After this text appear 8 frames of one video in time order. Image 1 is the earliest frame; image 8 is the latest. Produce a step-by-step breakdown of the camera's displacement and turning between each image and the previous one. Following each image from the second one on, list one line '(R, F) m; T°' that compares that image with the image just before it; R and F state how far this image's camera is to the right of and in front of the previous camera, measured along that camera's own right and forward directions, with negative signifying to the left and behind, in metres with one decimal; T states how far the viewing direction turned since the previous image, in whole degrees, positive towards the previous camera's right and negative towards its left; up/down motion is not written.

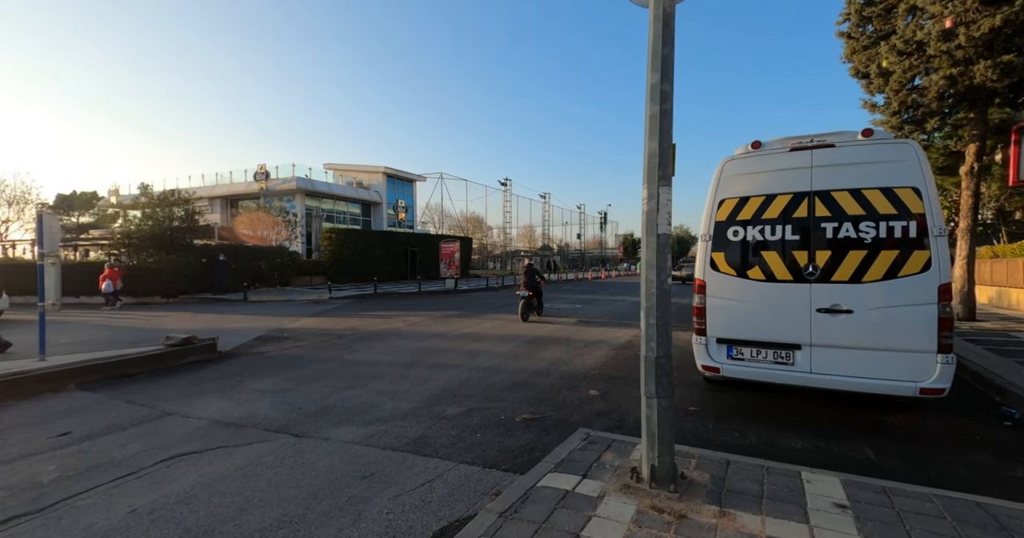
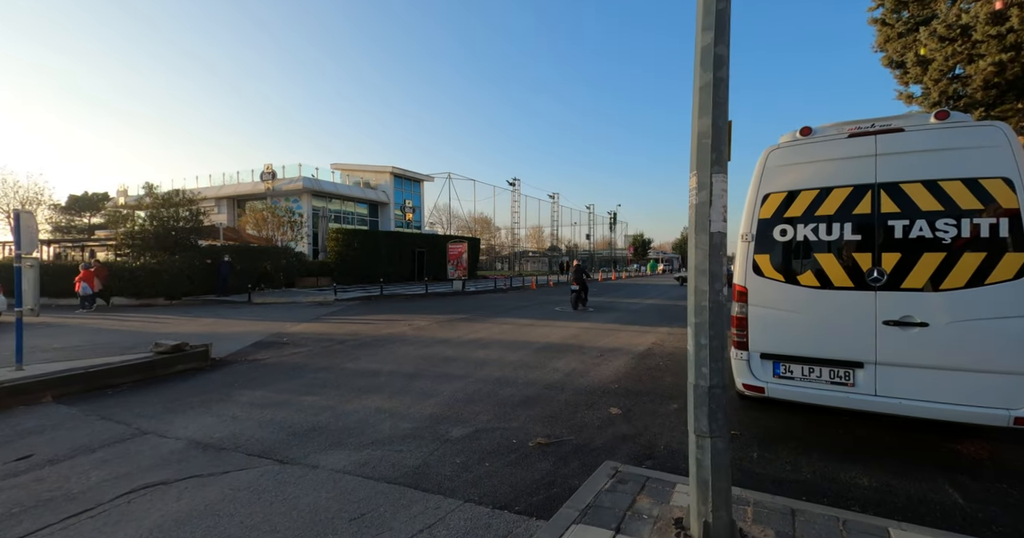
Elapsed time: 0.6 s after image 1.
(-0.1, +0.6) m; -1°
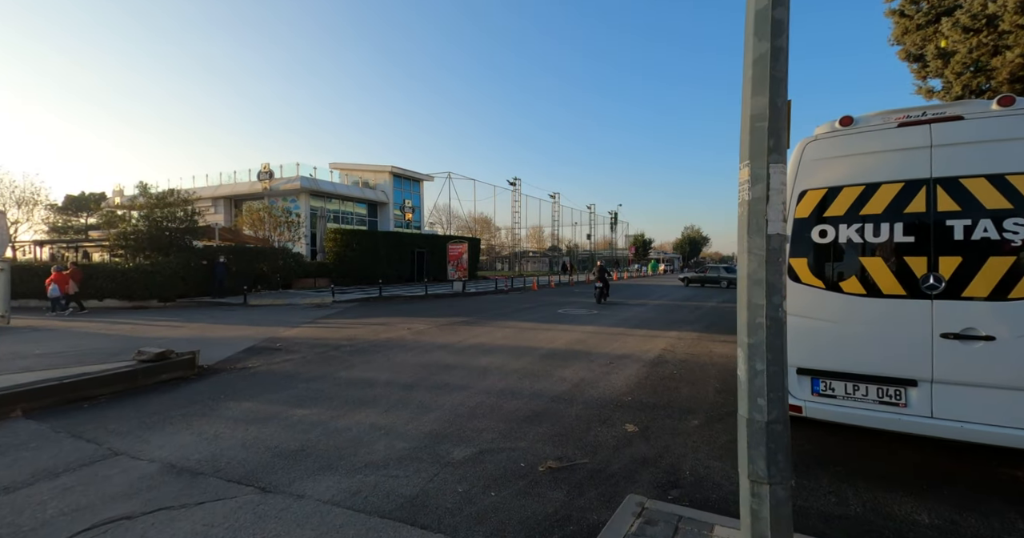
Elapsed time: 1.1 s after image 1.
(-0.1, +0.4) m; 0°
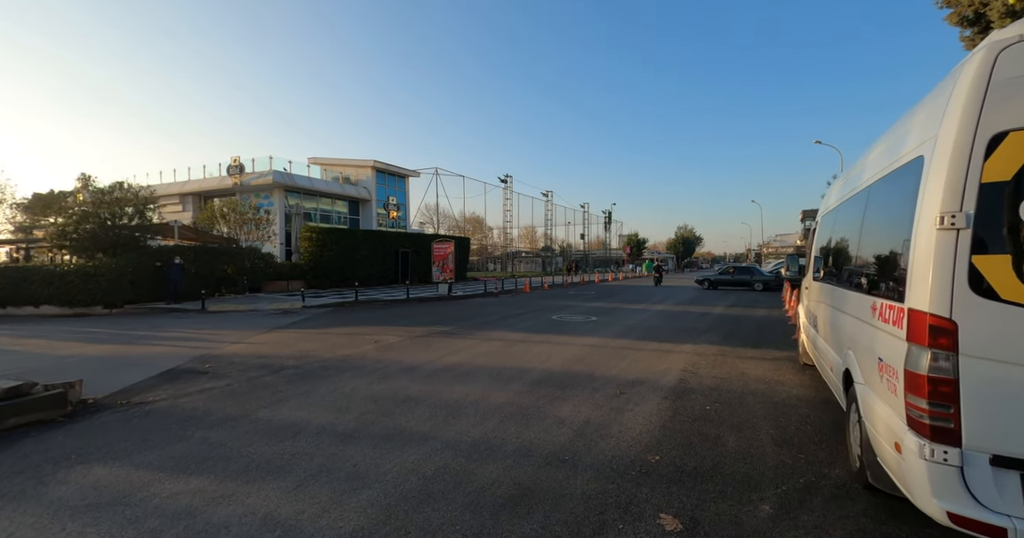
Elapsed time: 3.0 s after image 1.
(+0.2, +1.7) m; +1°
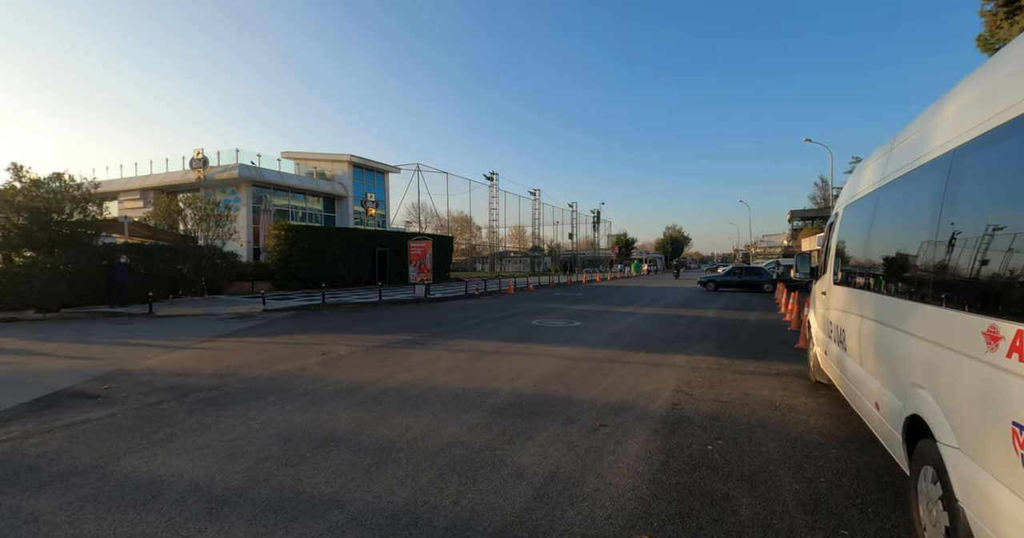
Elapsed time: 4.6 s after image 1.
(+0.4, +1.2) m; +1°
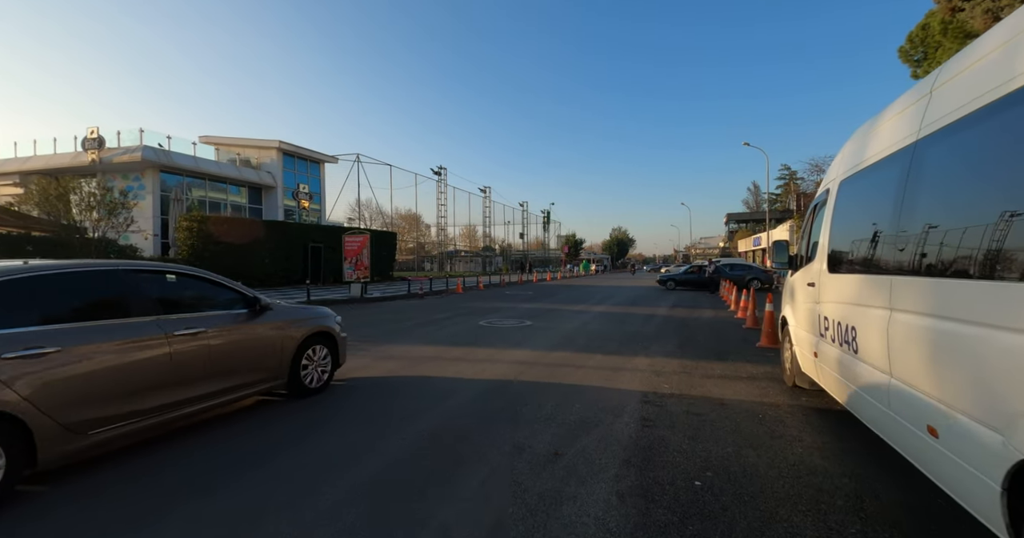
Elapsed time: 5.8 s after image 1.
(+0.2, +1.2) m; +6°
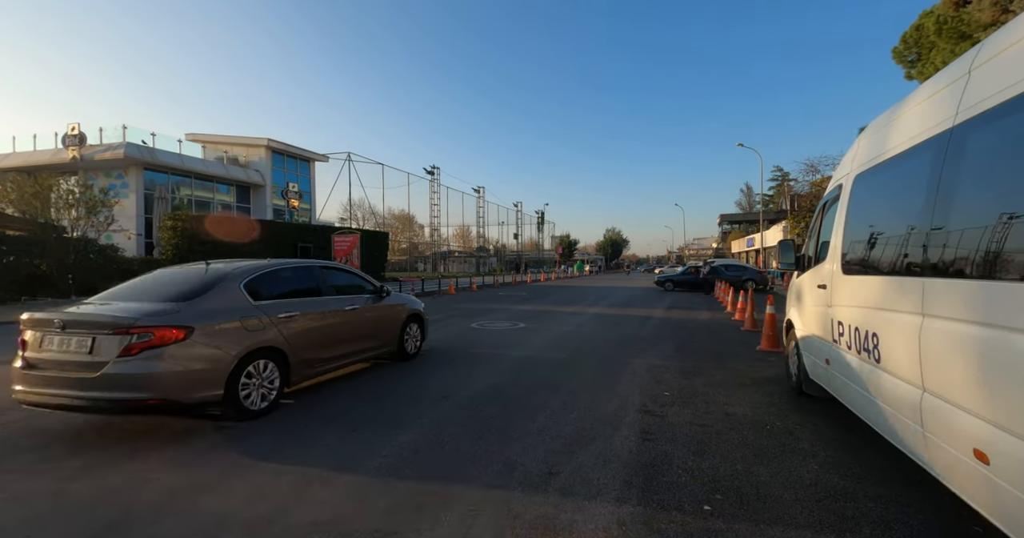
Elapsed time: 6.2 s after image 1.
(0.0, +0.3) m; +1°
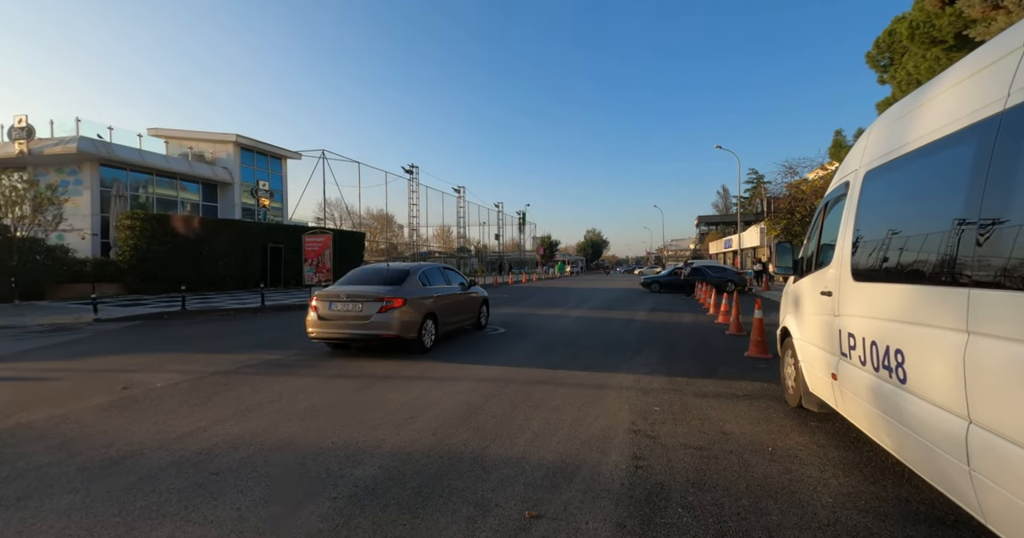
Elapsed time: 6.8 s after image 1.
(0.0, +0.5) m; +2°
